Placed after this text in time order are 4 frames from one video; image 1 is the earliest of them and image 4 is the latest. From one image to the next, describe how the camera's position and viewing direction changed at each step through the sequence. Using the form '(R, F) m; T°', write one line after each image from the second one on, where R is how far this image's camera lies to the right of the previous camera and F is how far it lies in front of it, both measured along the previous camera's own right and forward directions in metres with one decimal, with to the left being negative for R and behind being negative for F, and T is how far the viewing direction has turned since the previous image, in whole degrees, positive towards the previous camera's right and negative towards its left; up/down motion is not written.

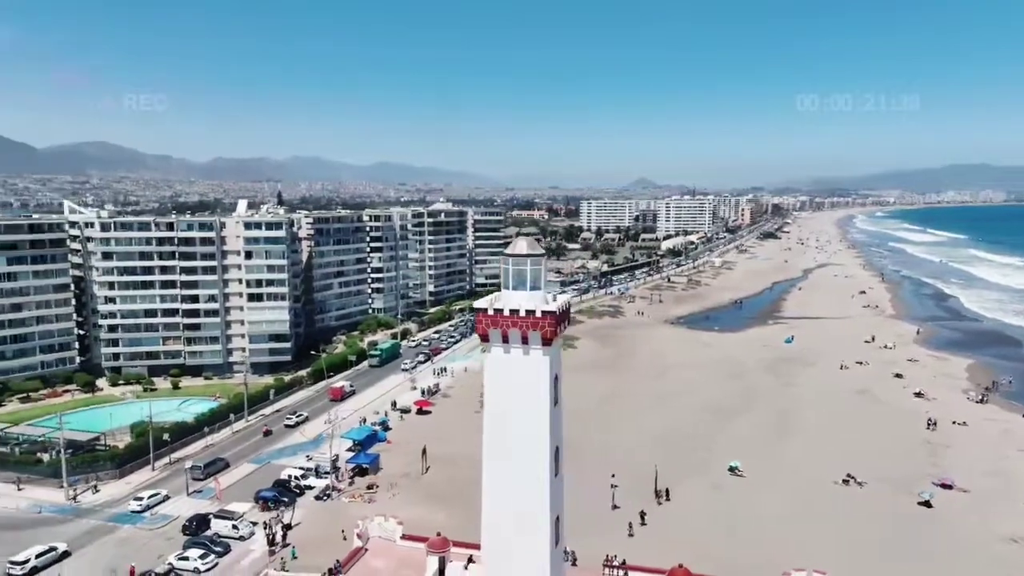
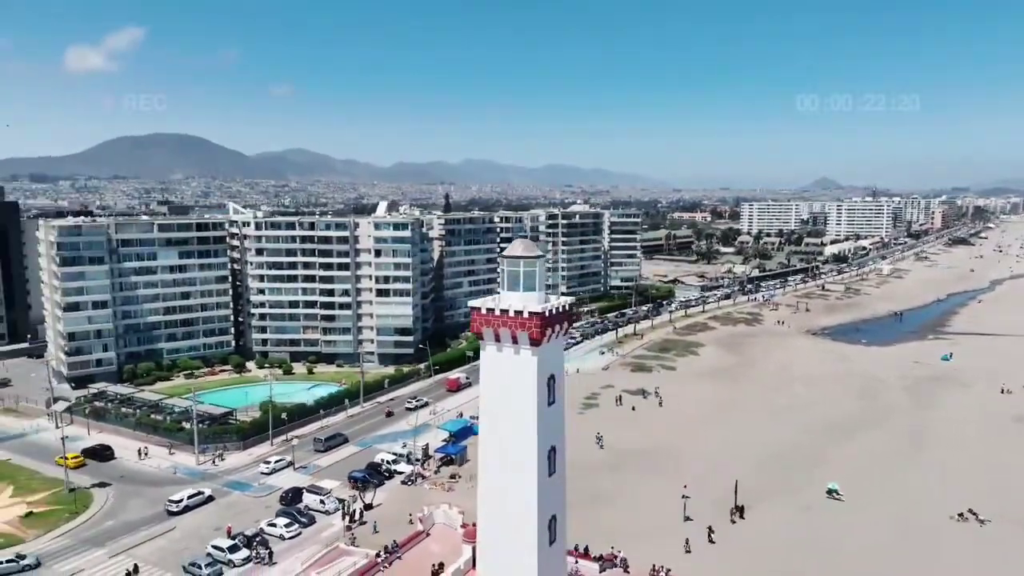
(+5.4, 0.0) m; -13°
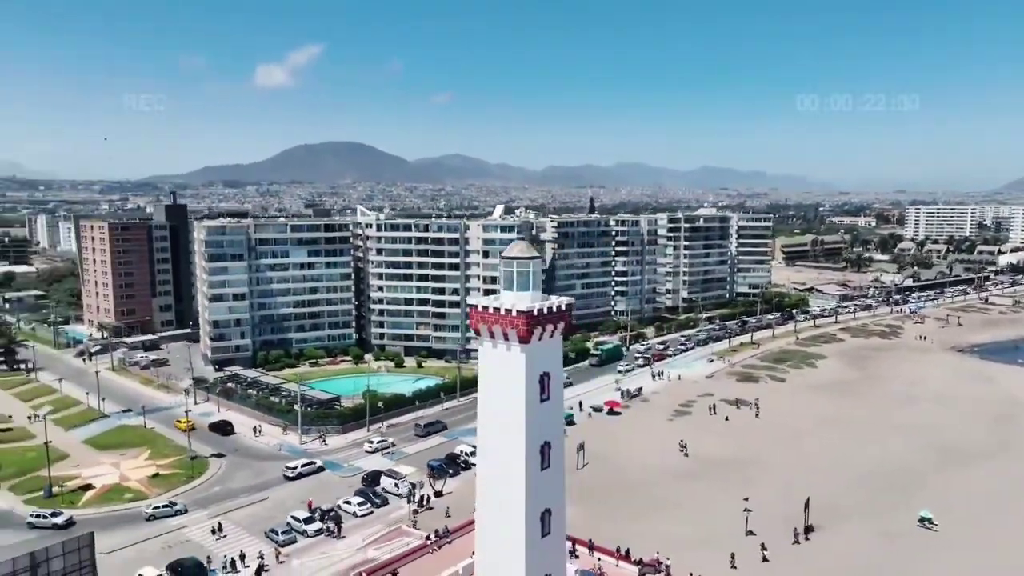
(+5.1, -0.5) m; -12°
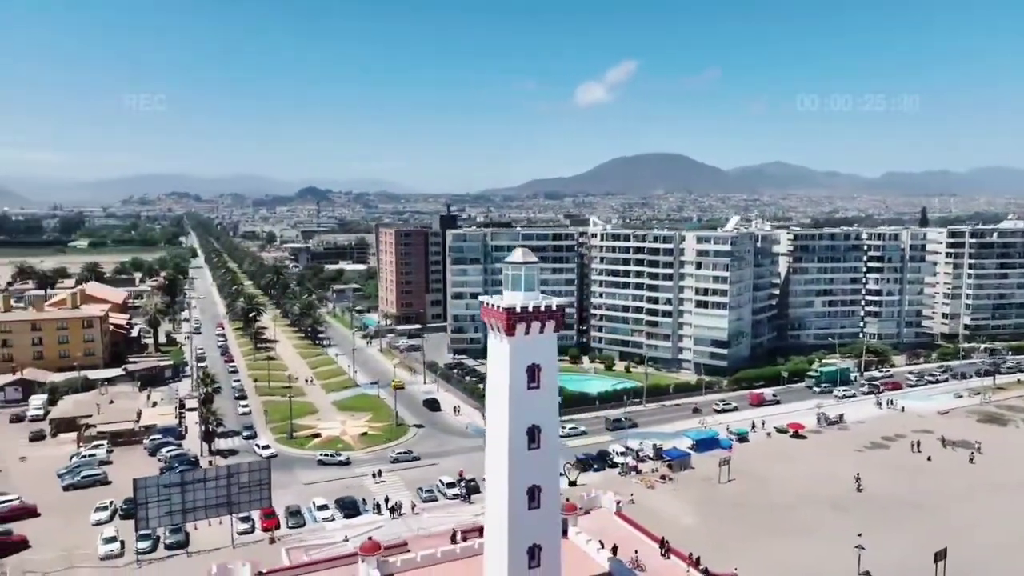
(+11.7, -1.3) m; -25°
